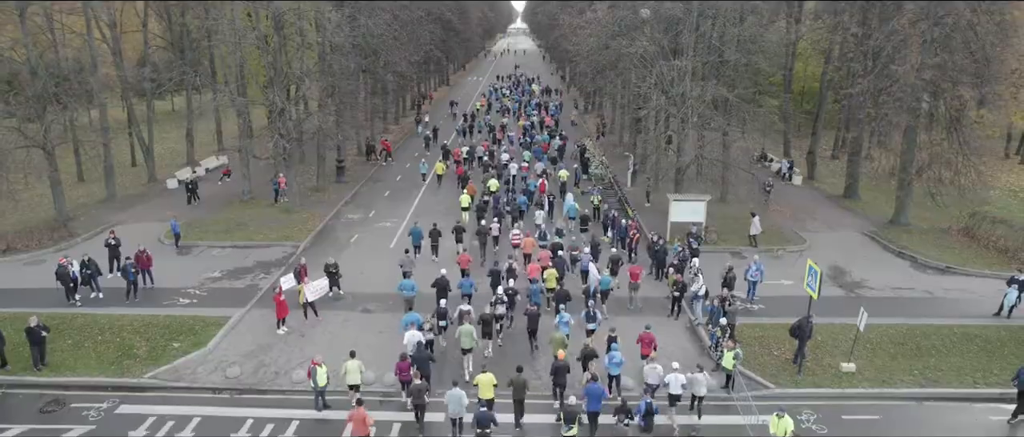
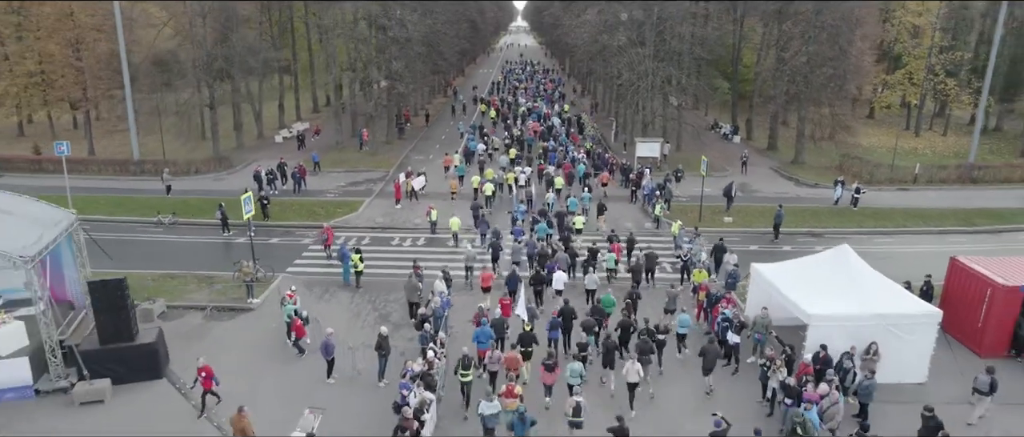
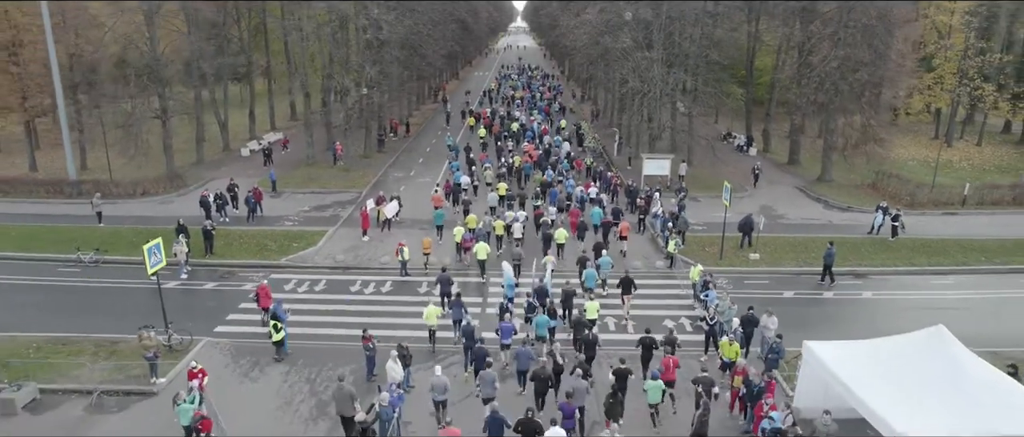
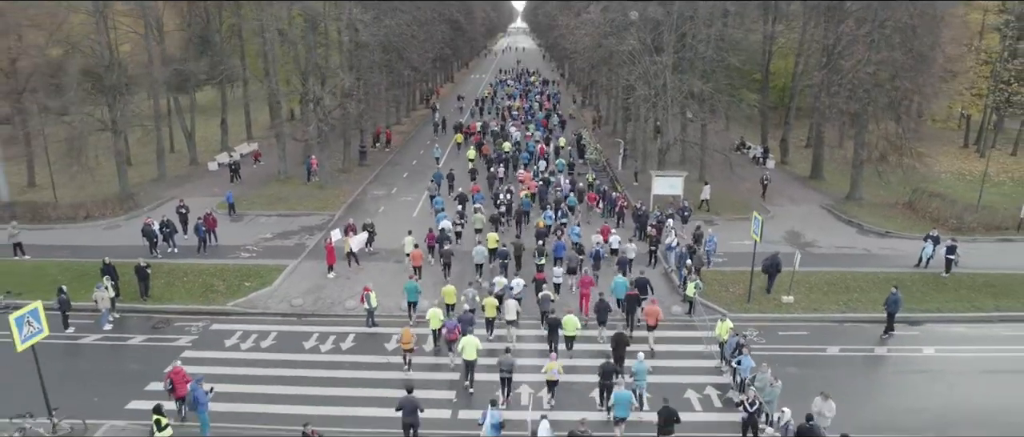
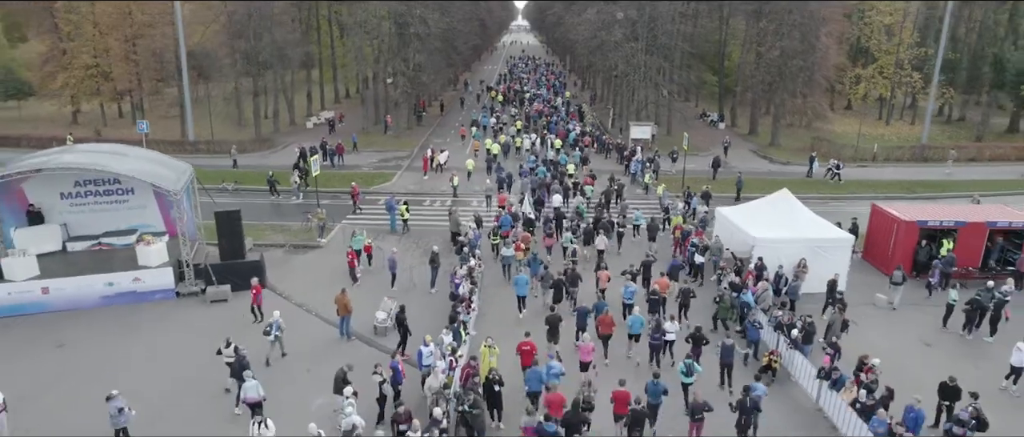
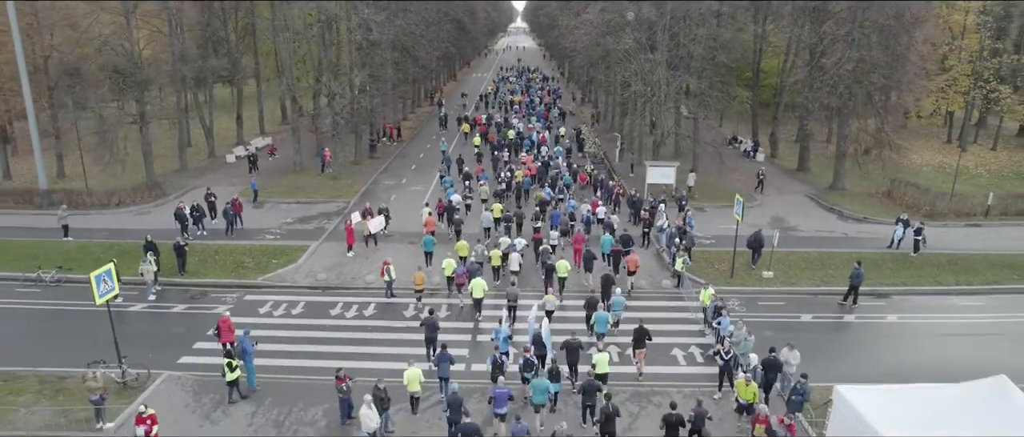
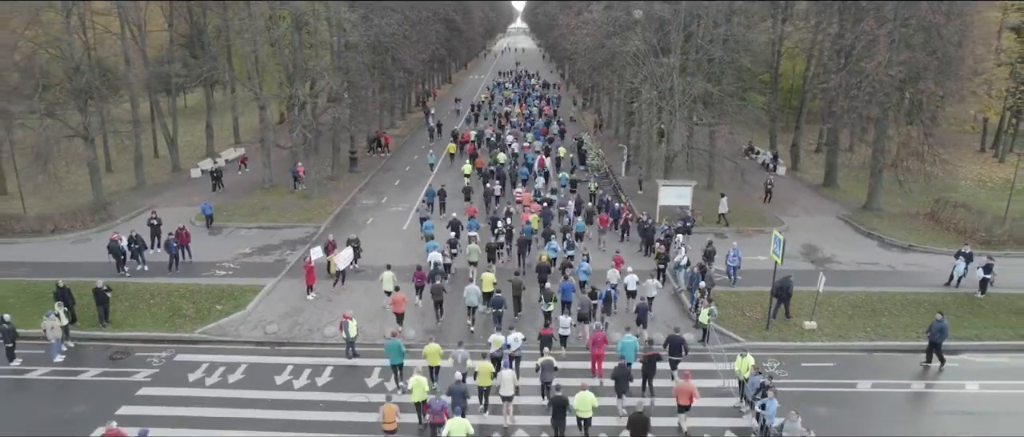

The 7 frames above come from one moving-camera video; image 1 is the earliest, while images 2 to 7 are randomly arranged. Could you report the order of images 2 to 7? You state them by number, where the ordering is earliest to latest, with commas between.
7, 4, 6, 3, 2, 5
